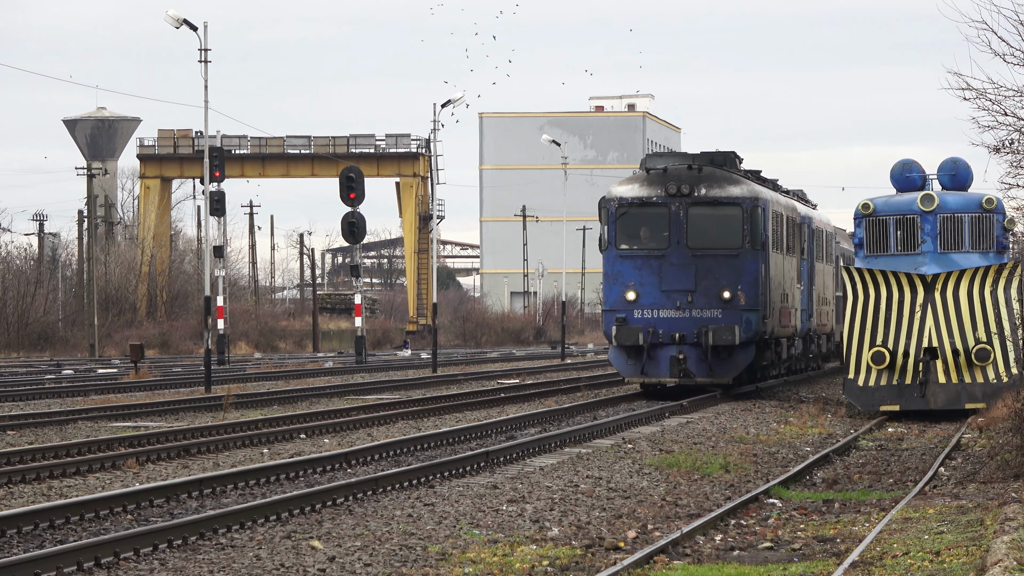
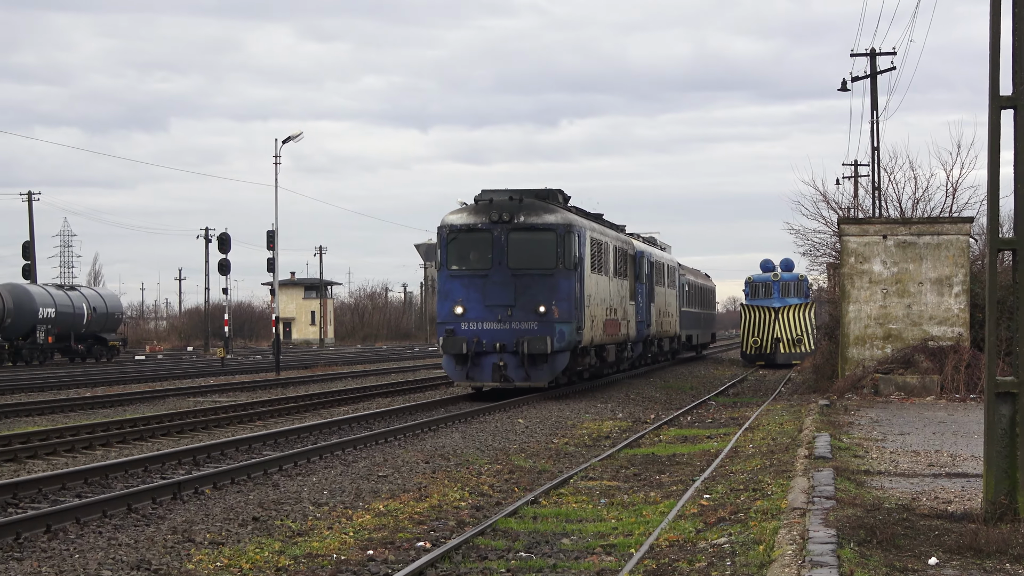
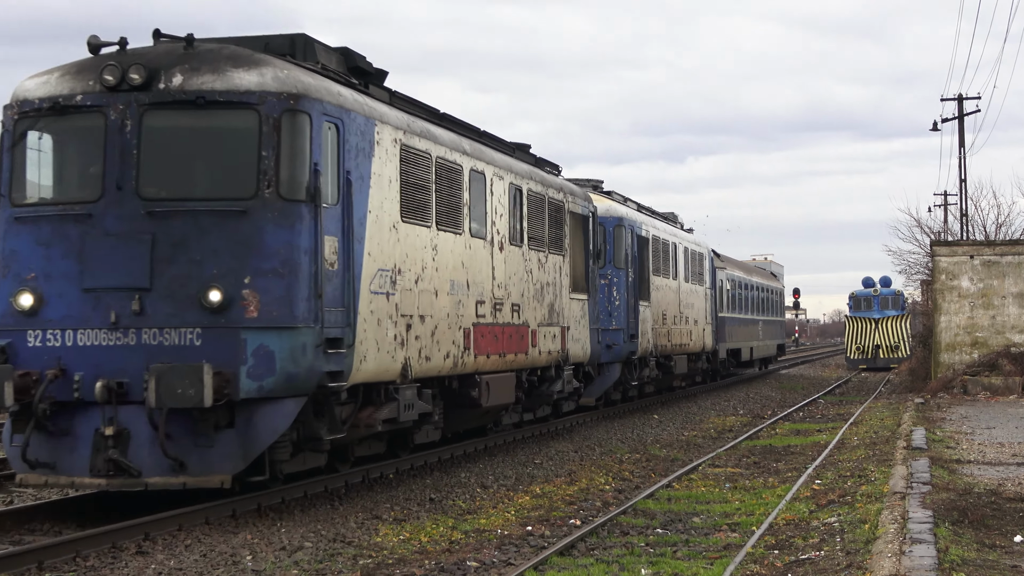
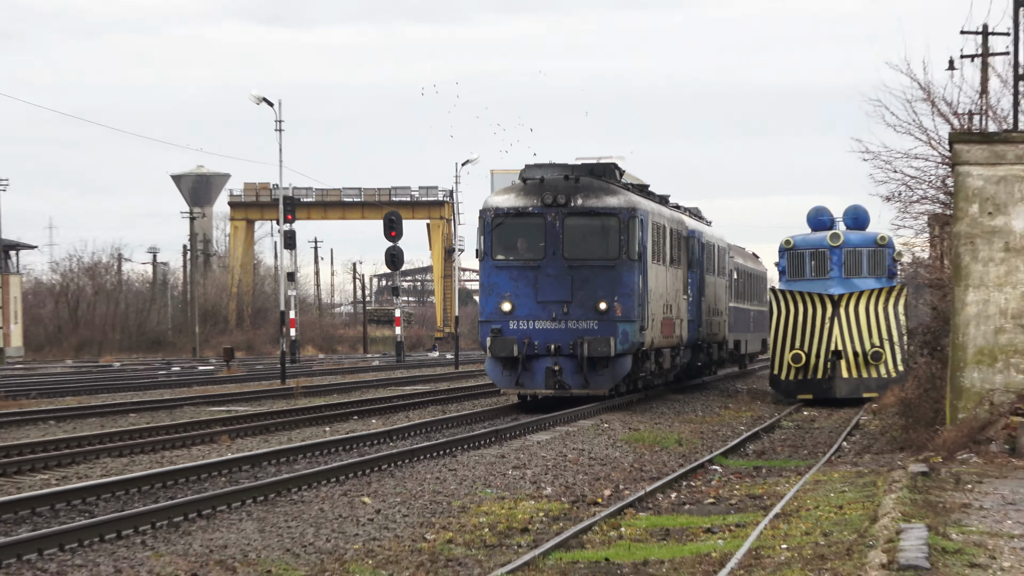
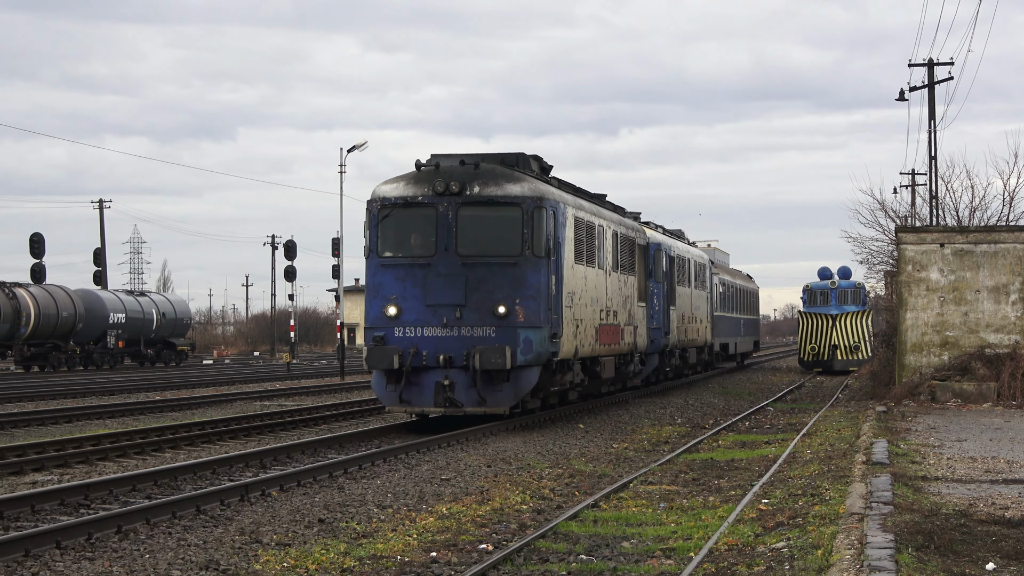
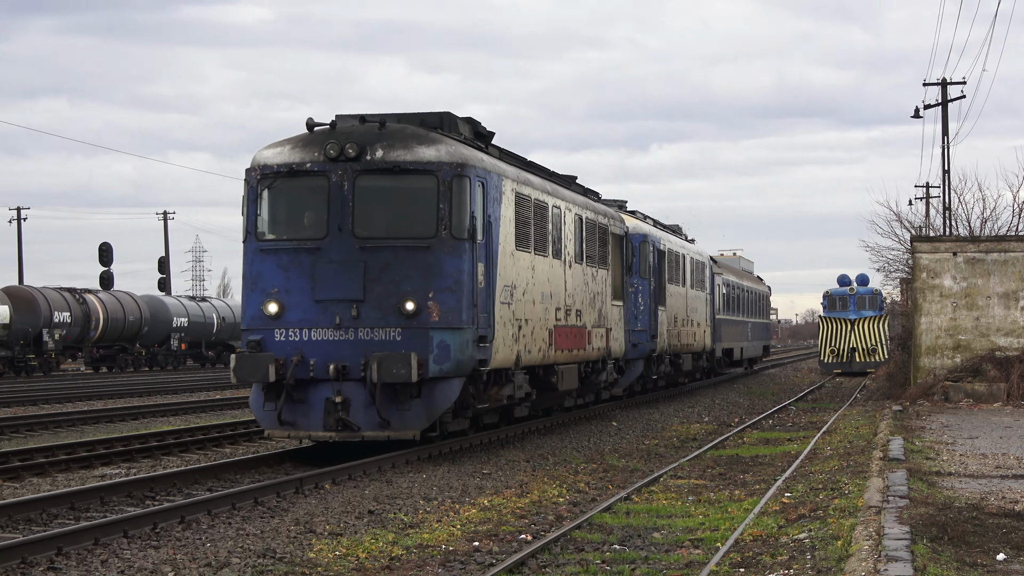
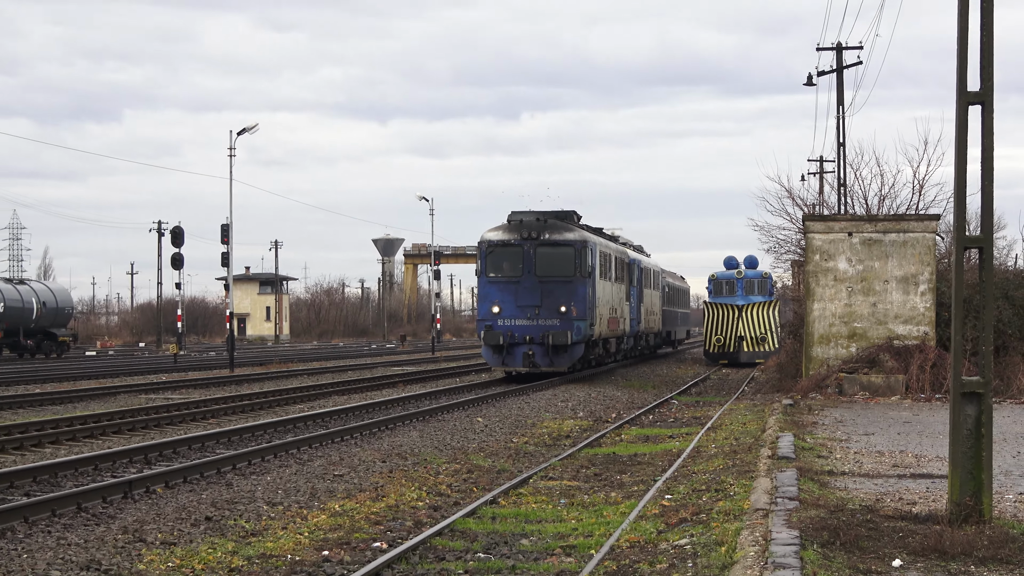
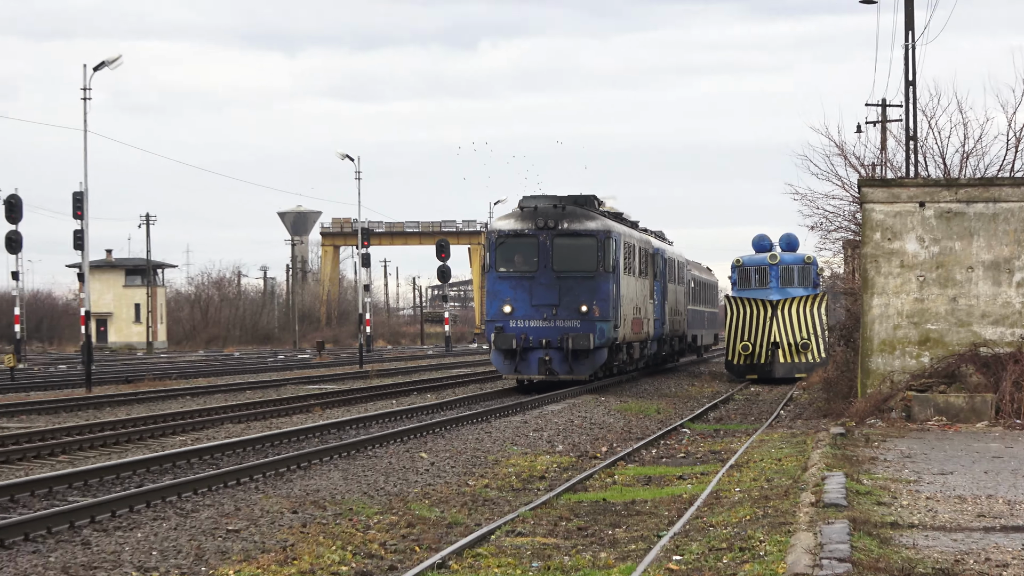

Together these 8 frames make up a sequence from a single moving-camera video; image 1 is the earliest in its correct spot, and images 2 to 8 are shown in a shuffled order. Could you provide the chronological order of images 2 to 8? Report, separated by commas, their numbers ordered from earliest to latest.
4, 8, 7, 2, 5, 6, 3
